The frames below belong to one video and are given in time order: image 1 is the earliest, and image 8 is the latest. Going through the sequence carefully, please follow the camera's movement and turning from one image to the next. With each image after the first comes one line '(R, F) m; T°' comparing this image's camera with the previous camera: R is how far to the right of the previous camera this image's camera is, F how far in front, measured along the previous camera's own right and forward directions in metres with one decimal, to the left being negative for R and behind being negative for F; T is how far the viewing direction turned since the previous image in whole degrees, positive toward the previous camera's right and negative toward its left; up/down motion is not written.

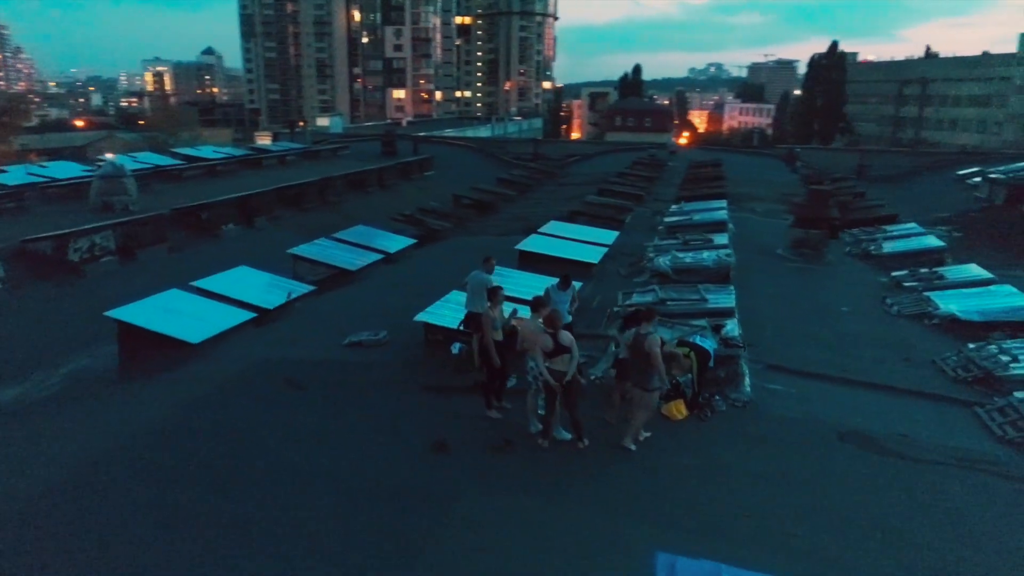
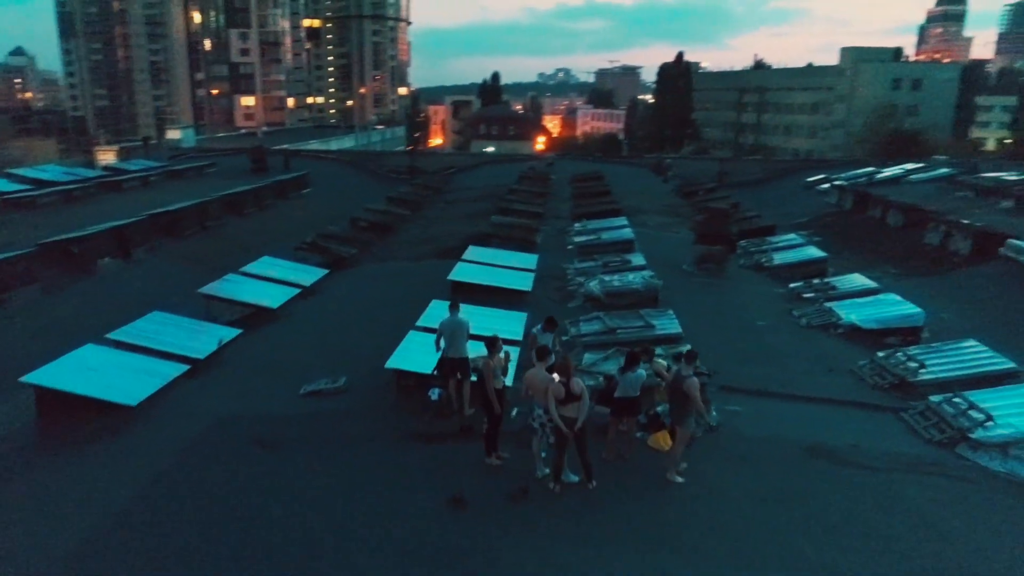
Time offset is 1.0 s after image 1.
(-0.6, 0.0) m; +9°
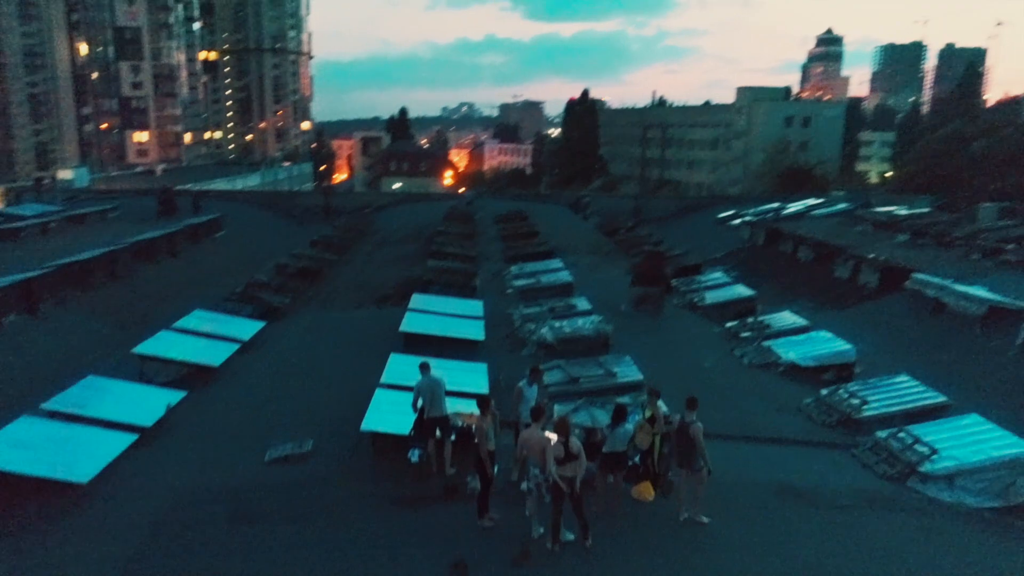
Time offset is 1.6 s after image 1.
(-0.3, 0.0) m; +6°
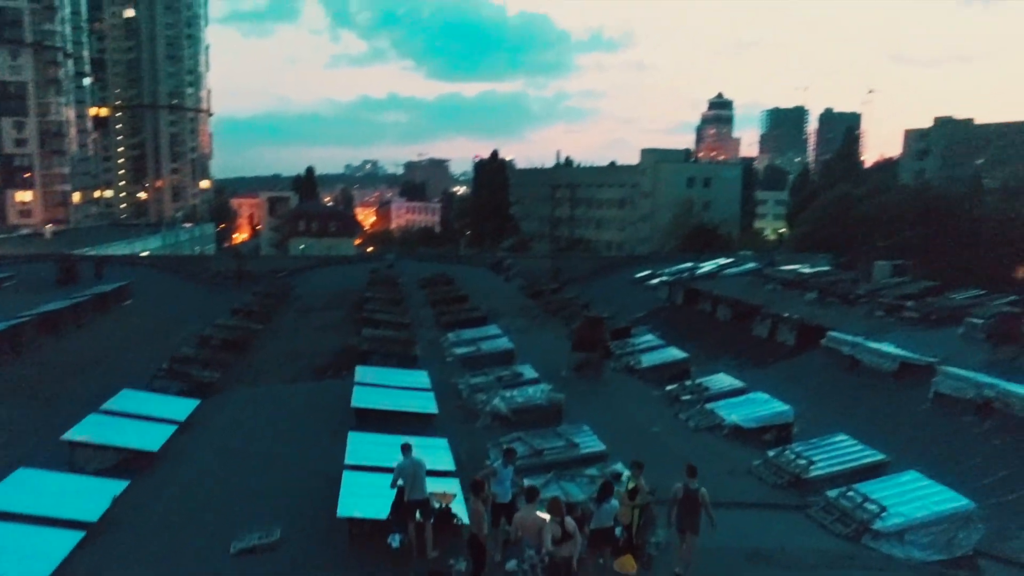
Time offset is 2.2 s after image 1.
(-0.3, -0.1) m; +6°
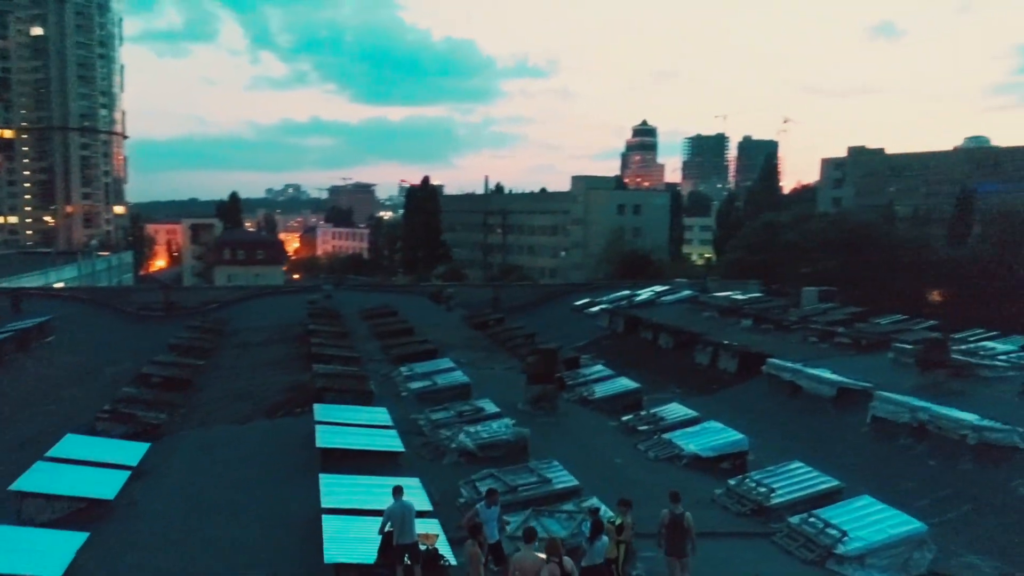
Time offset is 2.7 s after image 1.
(-0.3, -0.1) m; +5°
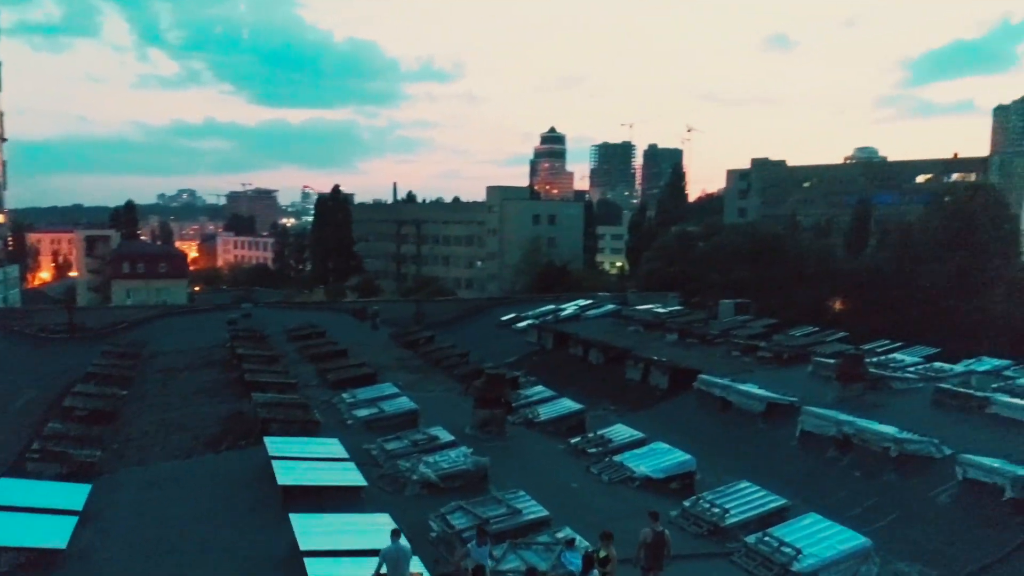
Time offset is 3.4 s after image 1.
(-0.4, -0.2) m; +6°
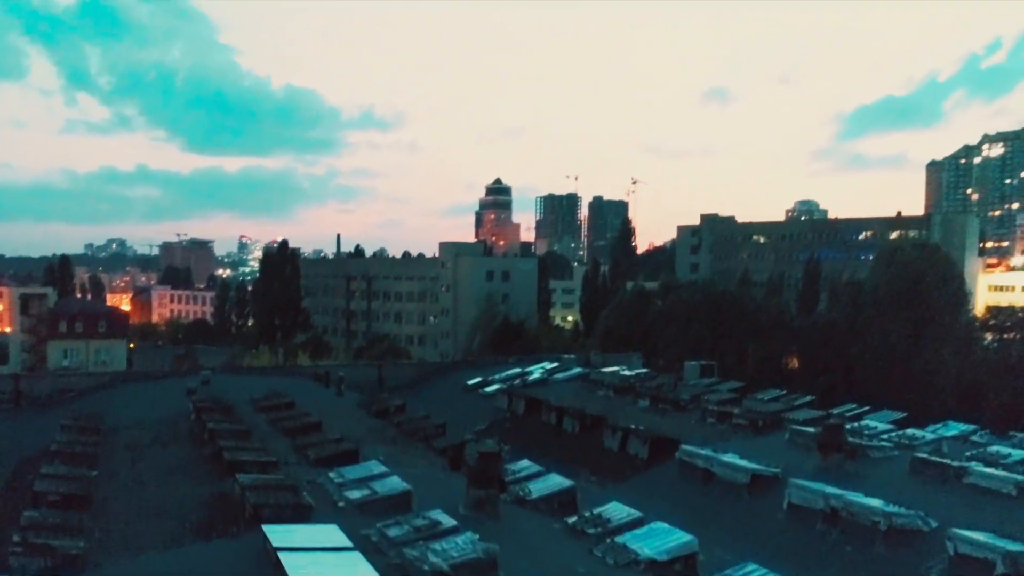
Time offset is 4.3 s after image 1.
(-0.5, -0.2) m; +3°
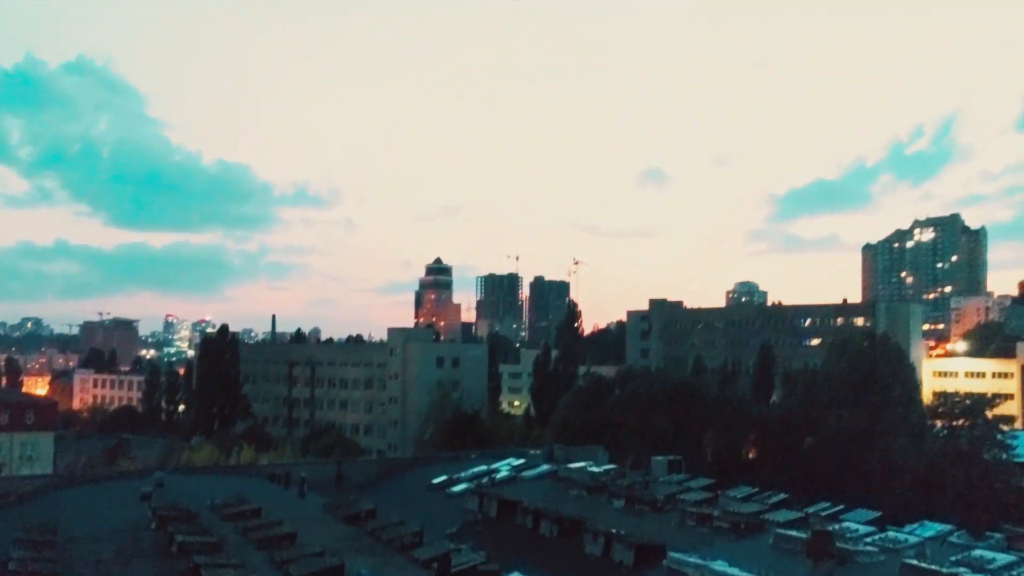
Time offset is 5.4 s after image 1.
(-0.7, -0.4) m; +3°
